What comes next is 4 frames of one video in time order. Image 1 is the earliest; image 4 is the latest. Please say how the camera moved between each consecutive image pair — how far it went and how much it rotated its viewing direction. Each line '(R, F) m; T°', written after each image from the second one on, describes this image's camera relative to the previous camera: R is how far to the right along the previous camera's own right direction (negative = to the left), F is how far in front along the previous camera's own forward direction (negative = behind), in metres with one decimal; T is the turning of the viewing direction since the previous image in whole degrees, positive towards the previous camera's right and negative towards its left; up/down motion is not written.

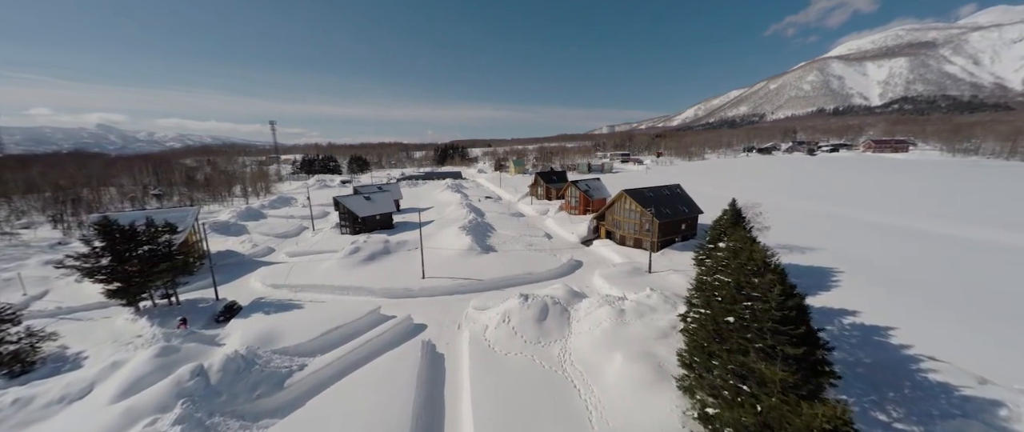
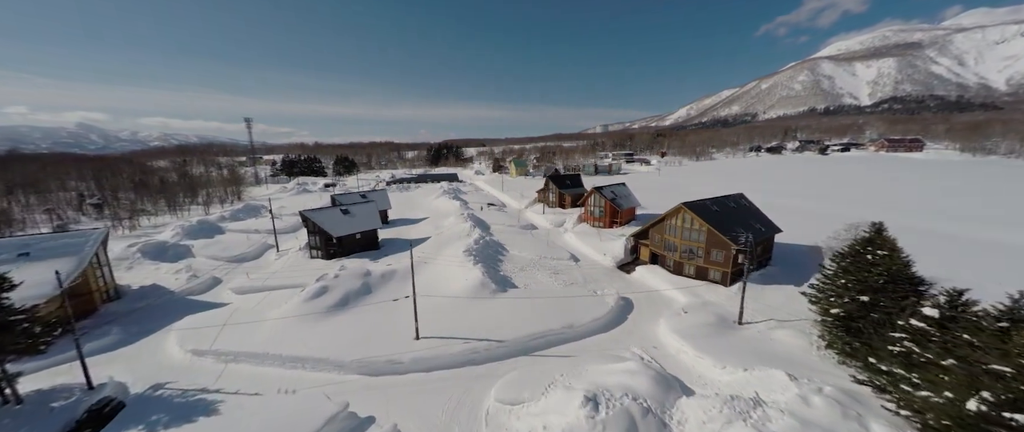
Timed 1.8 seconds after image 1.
(-2.0, +7.0) m; +1°
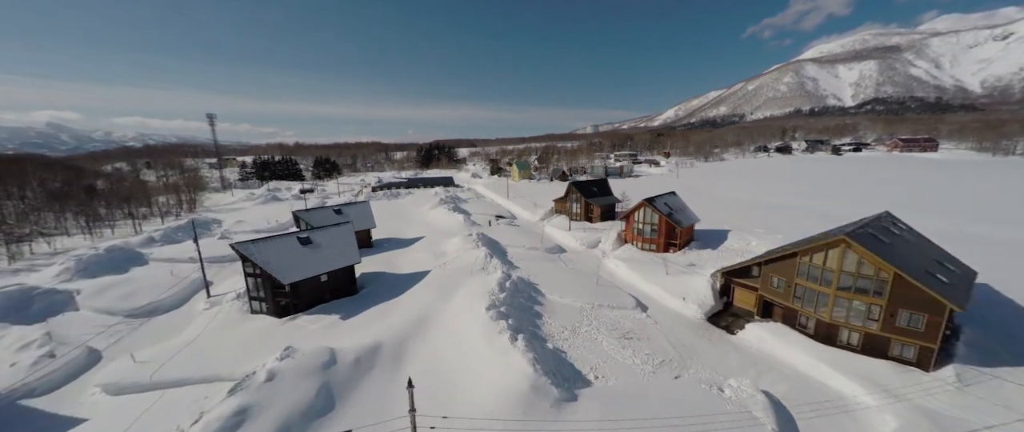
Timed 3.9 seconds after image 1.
(-2.8, +8.4) m; +2°
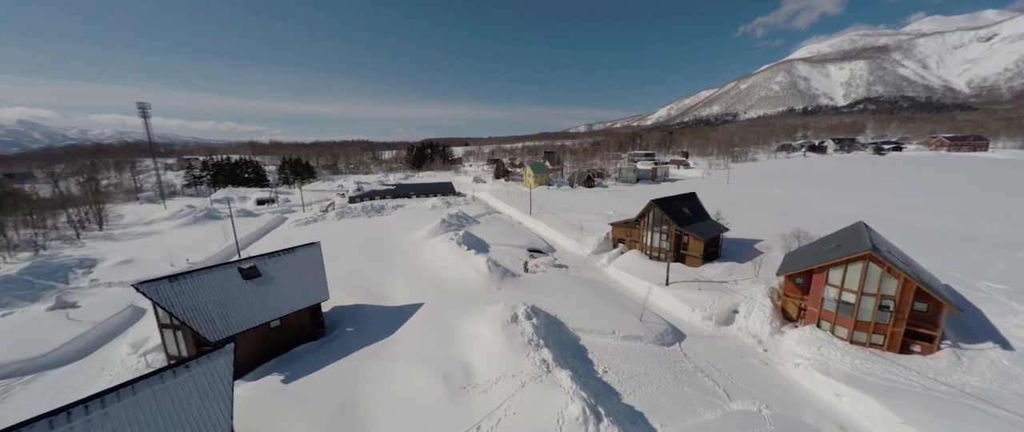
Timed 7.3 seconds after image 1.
(-3.9, +13.2) m; +1°
